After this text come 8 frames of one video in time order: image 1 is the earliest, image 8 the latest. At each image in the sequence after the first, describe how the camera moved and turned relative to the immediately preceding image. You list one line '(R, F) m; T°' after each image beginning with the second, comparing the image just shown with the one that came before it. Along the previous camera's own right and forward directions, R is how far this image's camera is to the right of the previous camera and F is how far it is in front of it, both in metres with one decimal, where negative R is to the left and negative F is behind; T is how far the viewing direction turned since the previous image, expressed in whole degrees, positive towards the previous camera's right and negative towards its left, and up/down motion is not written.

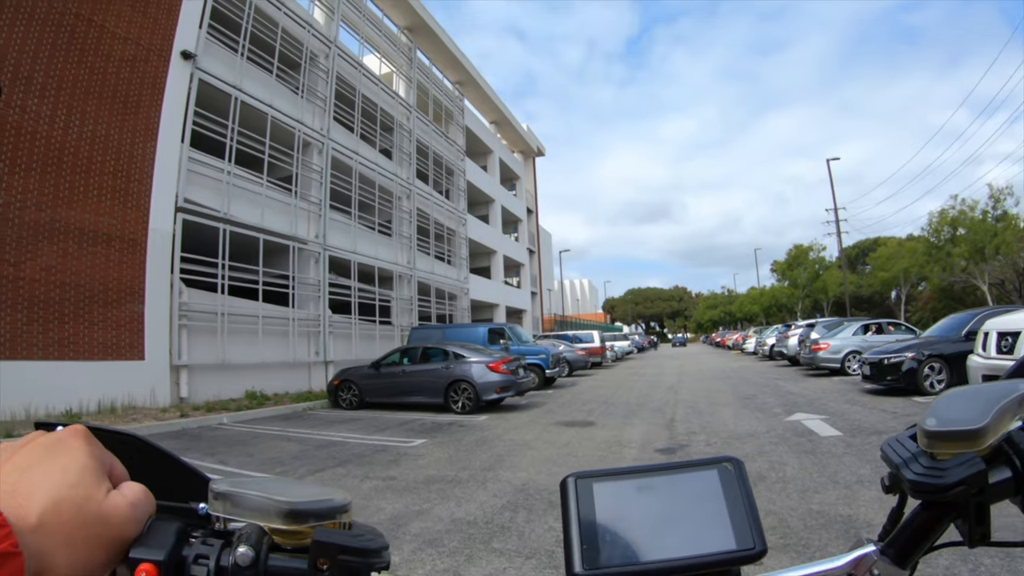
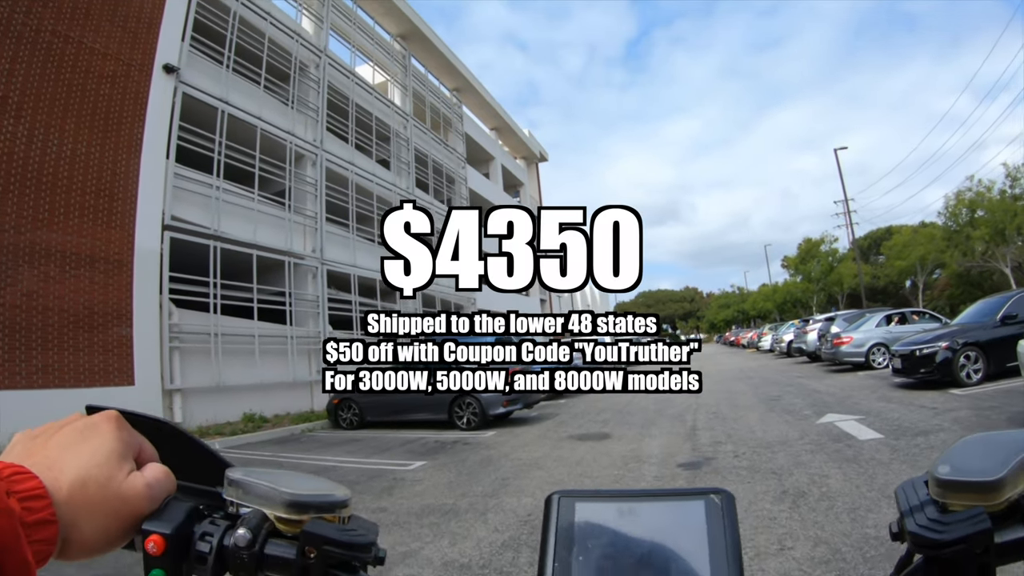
(+0.1, +0.5) m; -1°
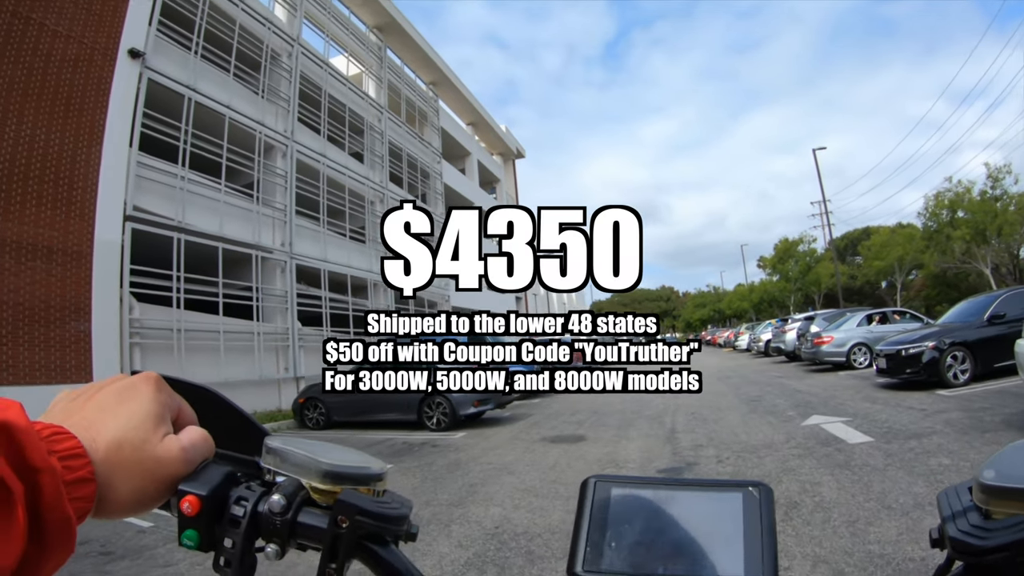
(+0.1, +0.4) m; +2°
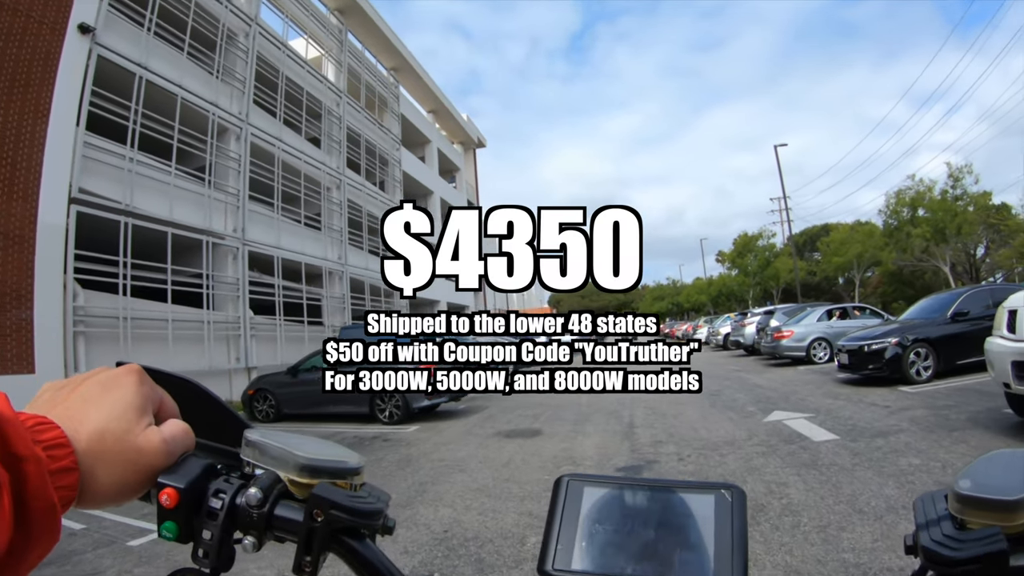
(+0.1, +0.3) m; +3°
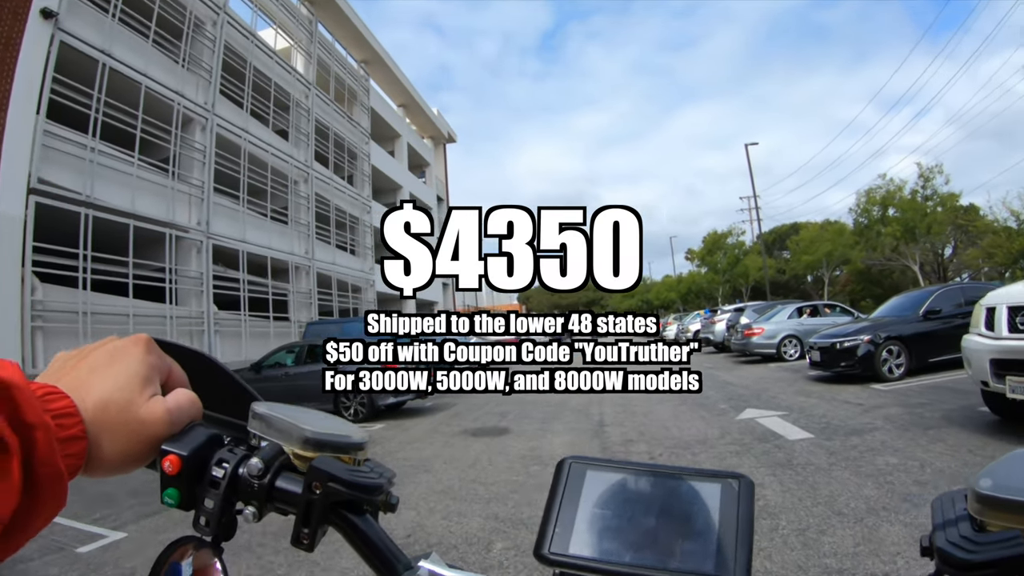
(+0.1, +0.2) m; +2°
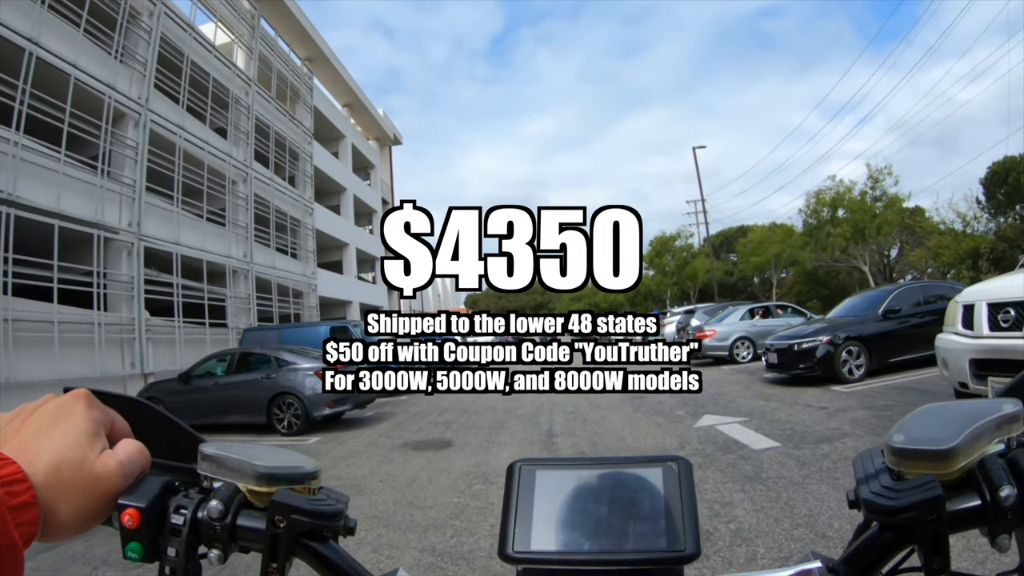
(+0.1, +0.4) m; +4°
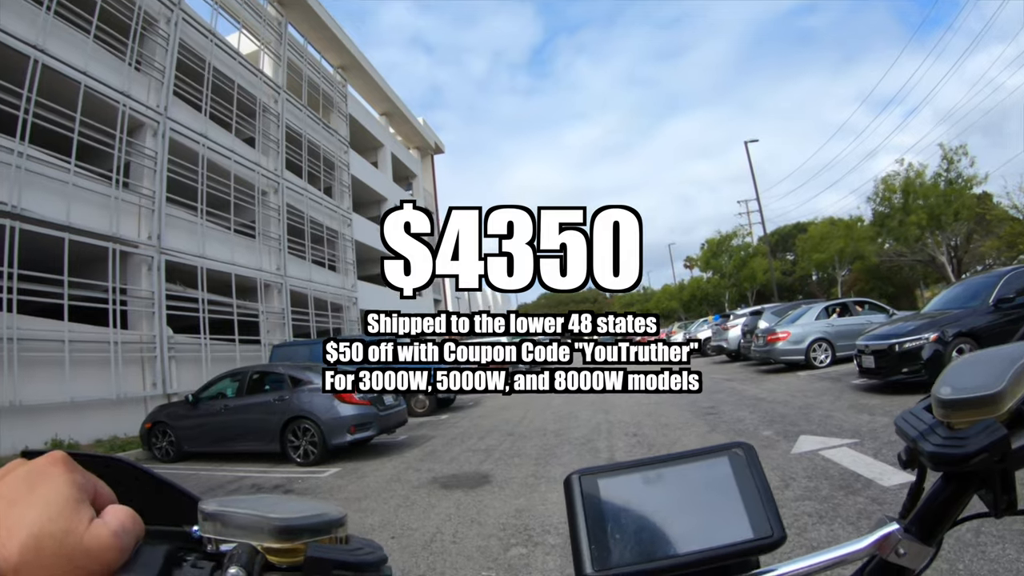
(-0.1, +0.9) m; -3°
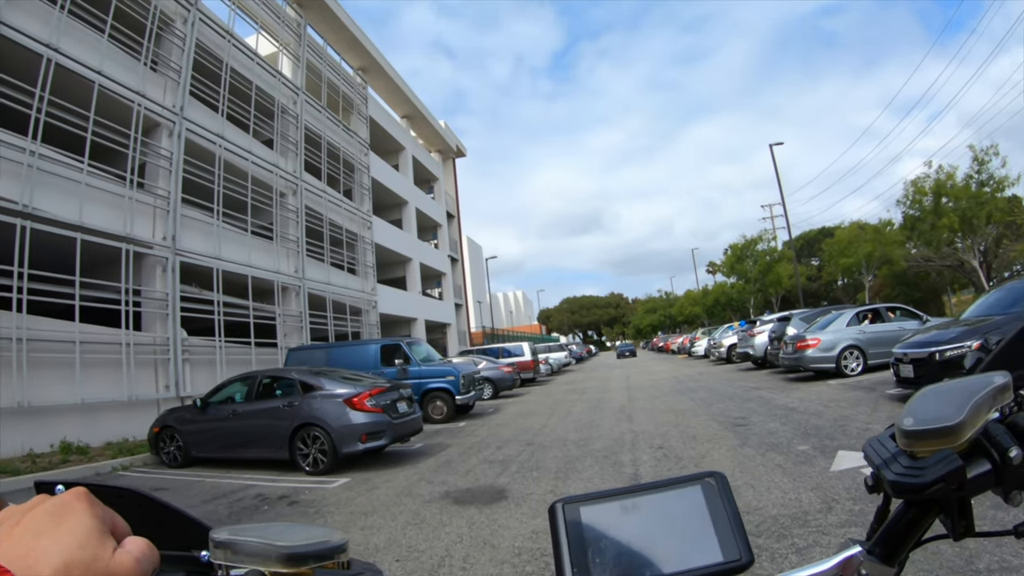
(0.0, +0.2) m; -1°
